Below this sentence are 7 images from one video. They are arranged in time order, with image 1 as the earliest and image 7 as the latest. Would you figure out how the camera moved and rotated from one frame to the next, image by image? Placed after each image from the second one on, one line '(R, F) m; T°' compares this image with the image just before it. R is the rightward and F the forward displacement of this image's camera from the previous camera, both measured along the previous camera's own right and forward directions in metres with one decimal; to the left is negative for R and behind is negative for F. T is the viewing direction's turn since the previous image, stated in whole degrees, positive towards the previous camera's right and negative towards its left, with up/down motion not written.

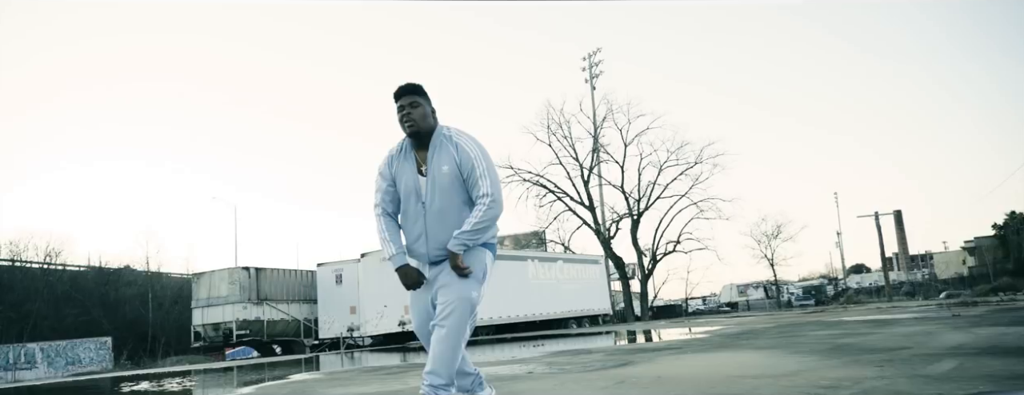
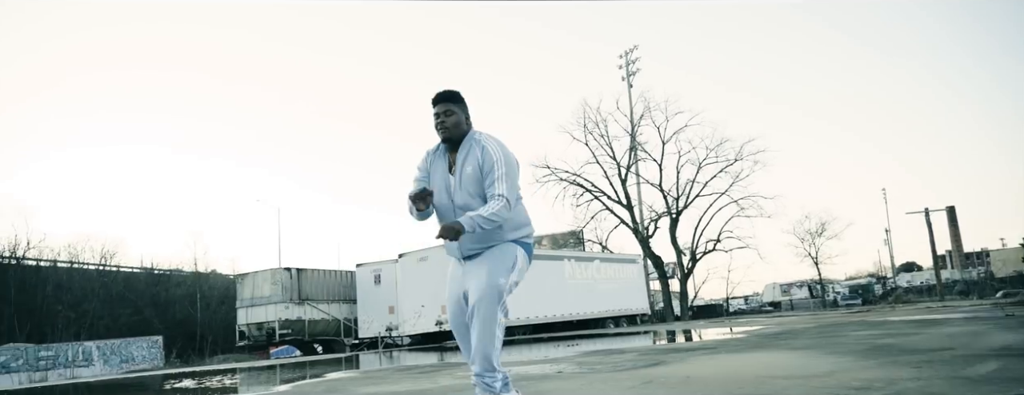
(+0.4, -0.1) m; -3°
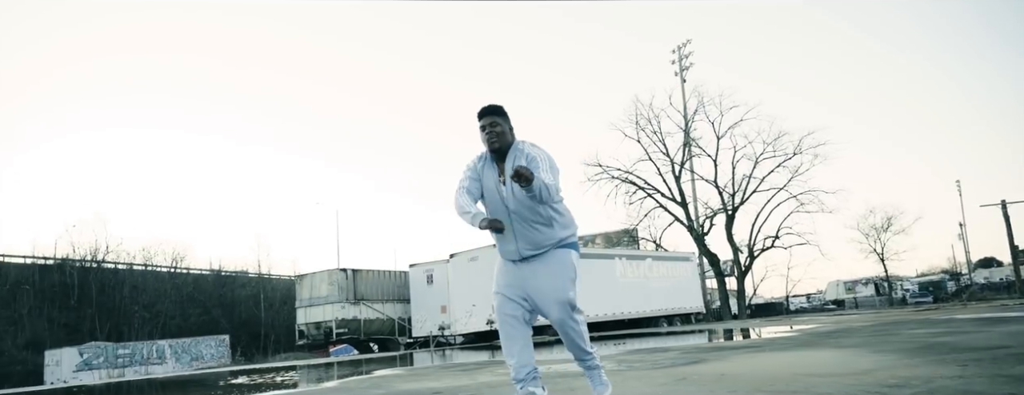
(+0.7, -0.4) m; -5°
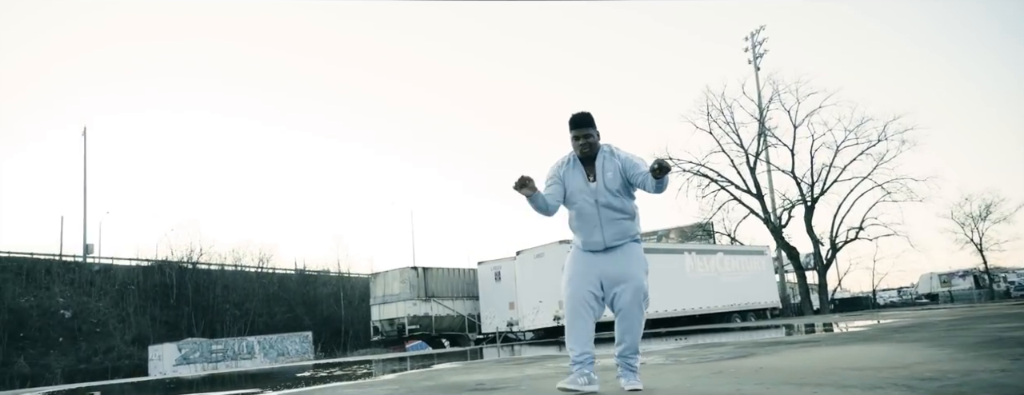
(+1.2, -0.7) m; -6°
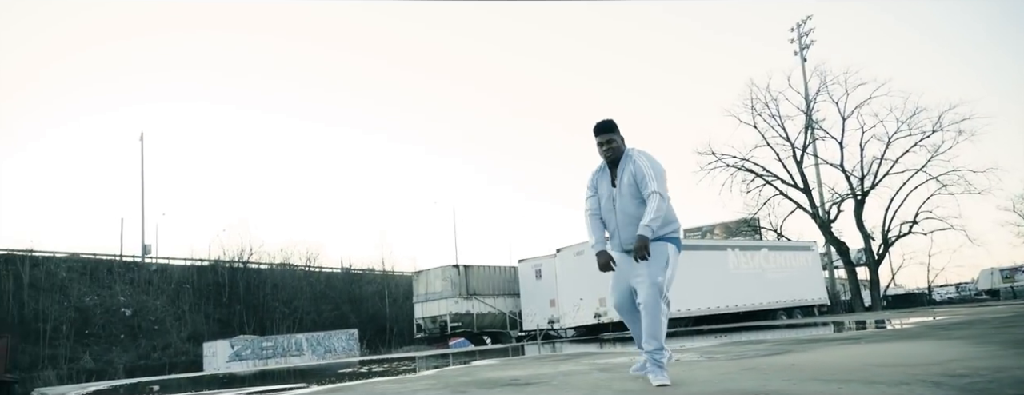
(+0.4, -0.5) m; -4°
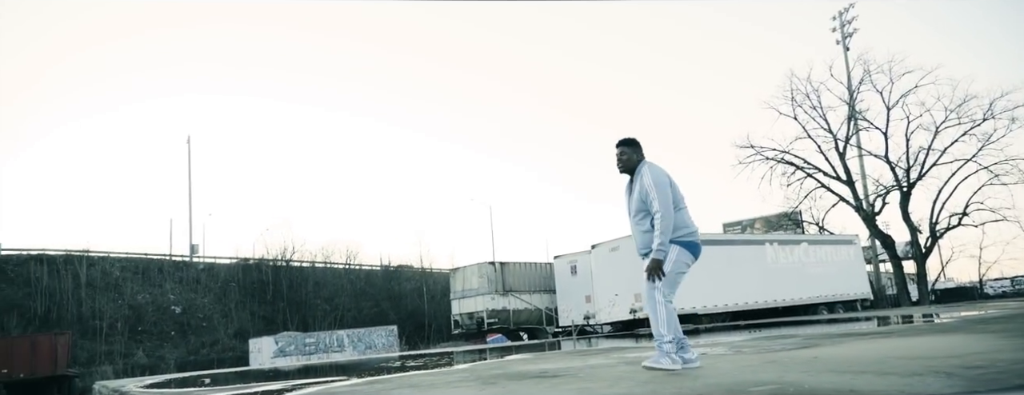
(+0.4, -0.8) m; -3°
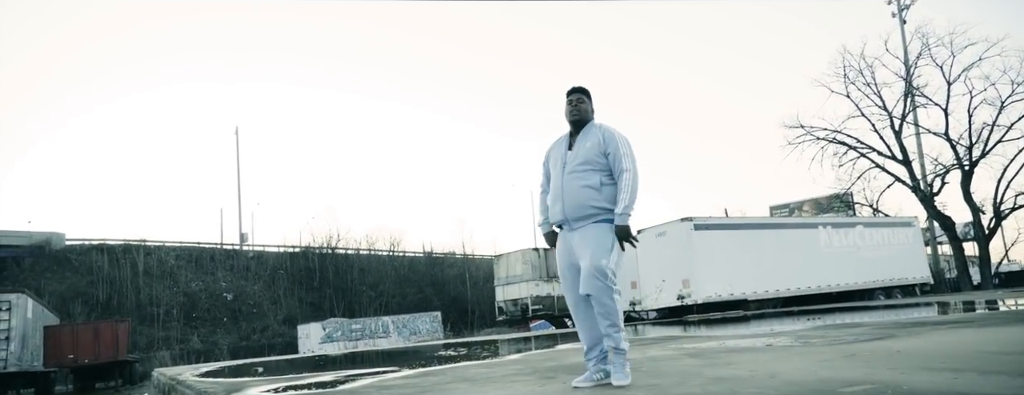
(-0.4, +1.0) m; -3°
